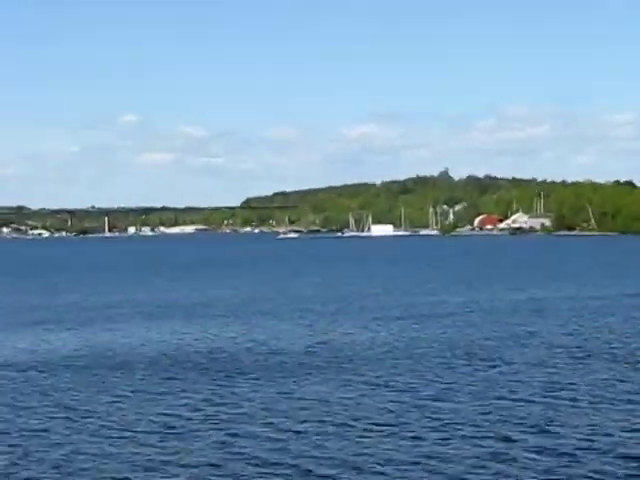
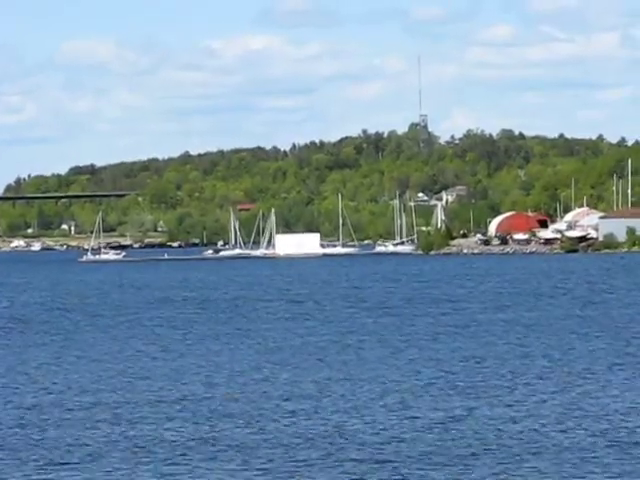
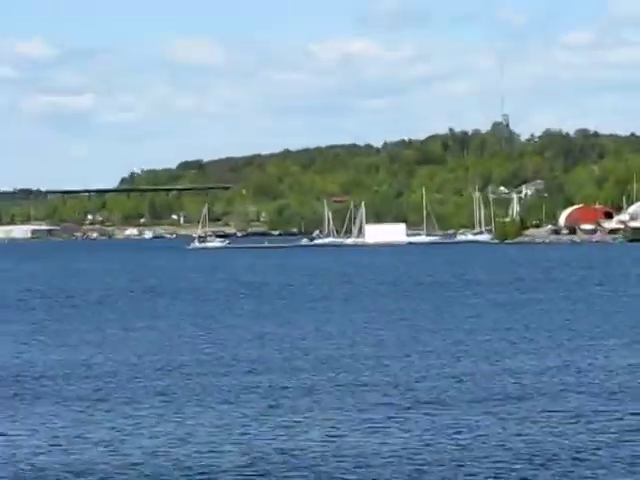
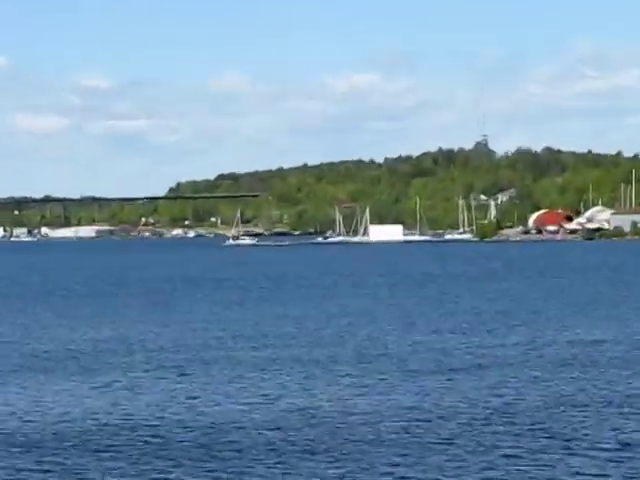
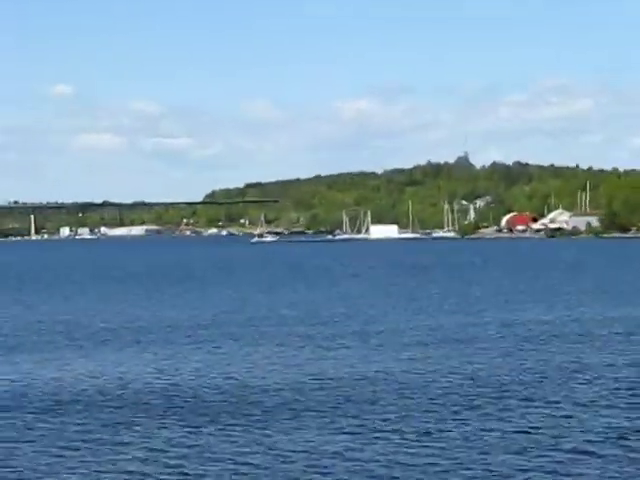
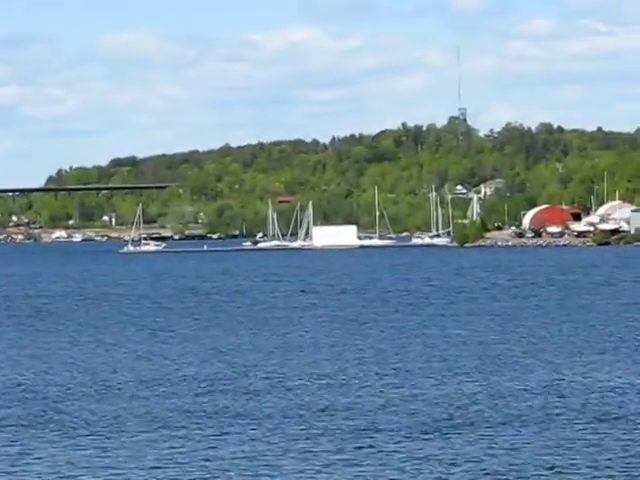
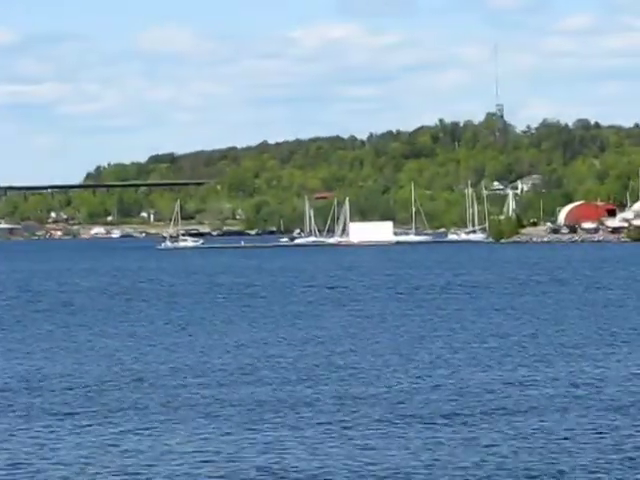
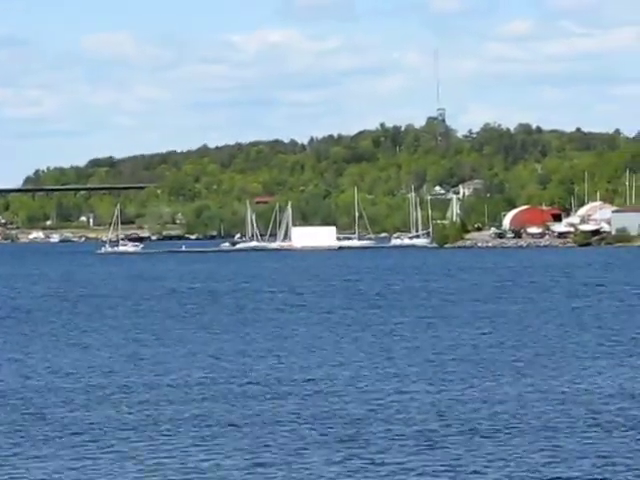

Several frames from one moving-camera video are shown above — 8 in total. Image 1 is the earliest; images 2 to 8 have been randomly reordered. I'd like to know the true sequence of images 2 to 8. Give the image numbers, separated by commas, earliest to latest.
5, 4, 3, 7, 6, 8, 2
